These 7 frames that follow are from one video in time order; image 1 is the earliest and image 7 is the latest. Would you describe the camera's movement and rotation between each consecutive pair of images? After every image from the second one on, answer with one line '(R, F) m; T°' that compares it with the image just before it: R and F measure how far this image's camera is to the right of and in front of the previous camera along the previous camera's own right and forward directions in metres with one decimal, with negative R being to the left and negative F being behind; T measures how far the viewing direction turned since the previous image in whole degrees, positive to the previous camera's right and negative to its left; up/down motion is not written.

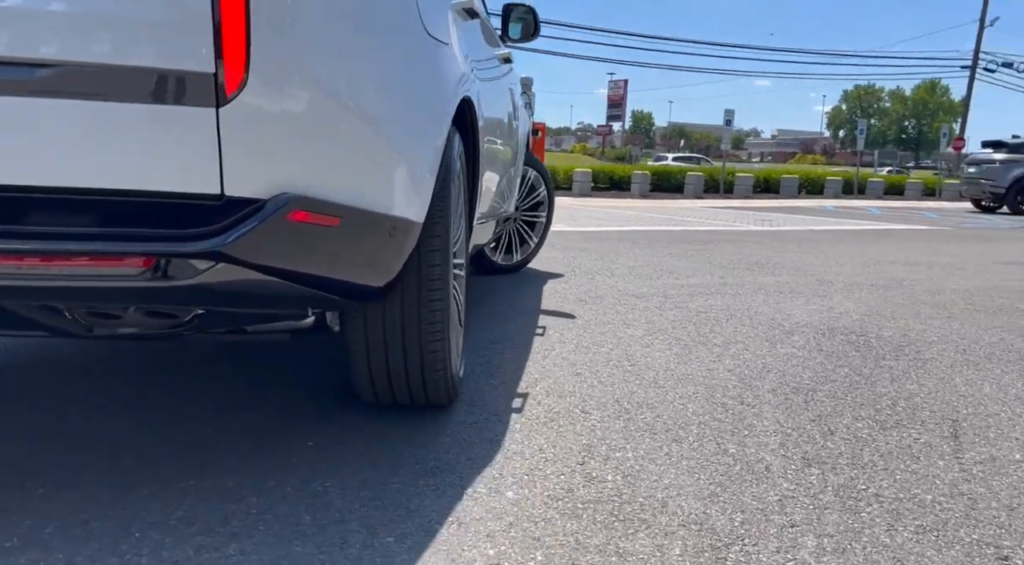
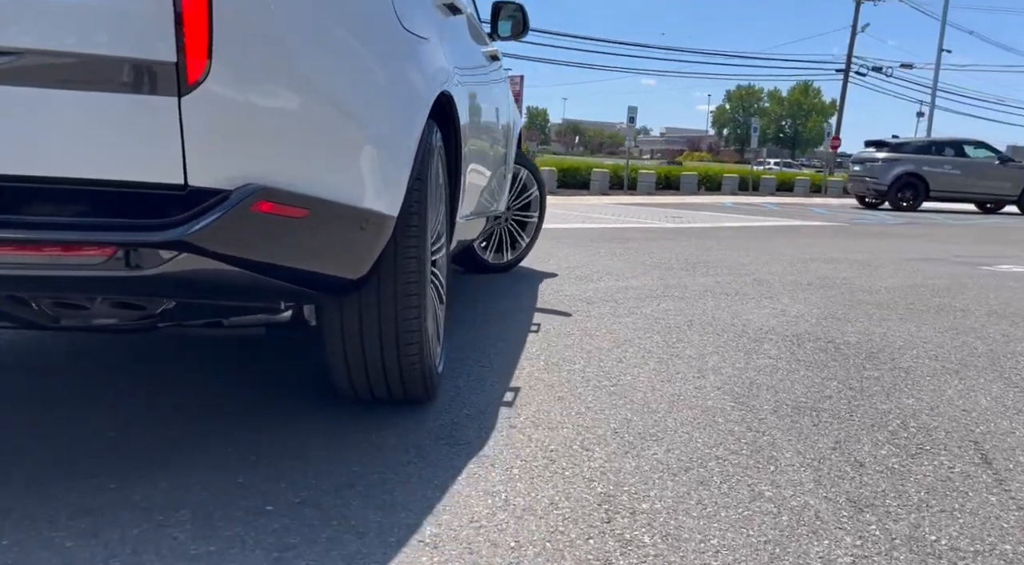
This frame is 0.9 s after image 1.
(-0.2, +0.4) m; +7°
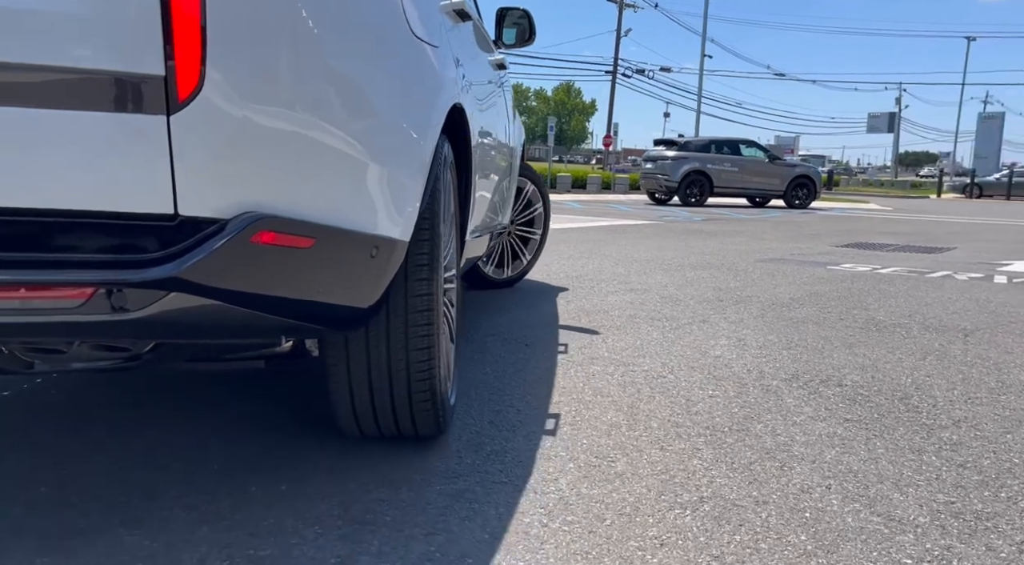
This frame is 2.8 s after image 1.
(-0.6, +1.1) m; +14°
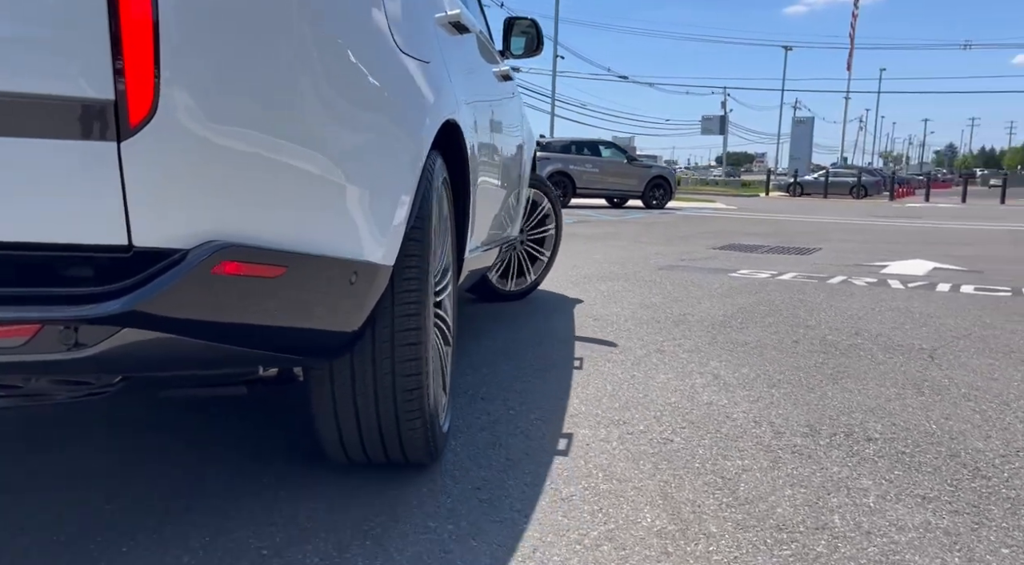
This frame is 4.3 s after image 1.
(-0.4, +0.8) m; +10°
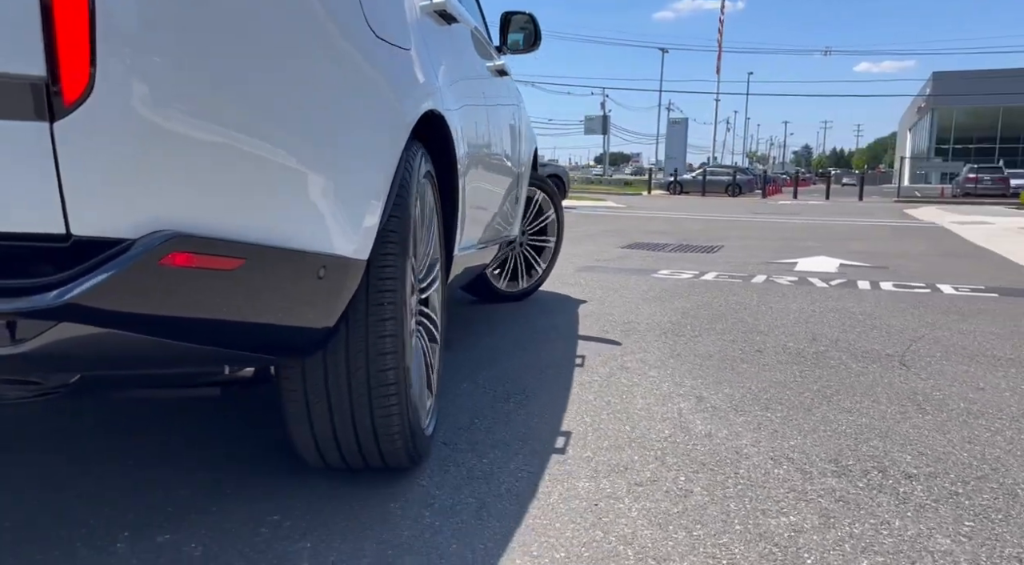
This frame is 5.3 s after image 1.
(-0.3, +0.6) m; +8°
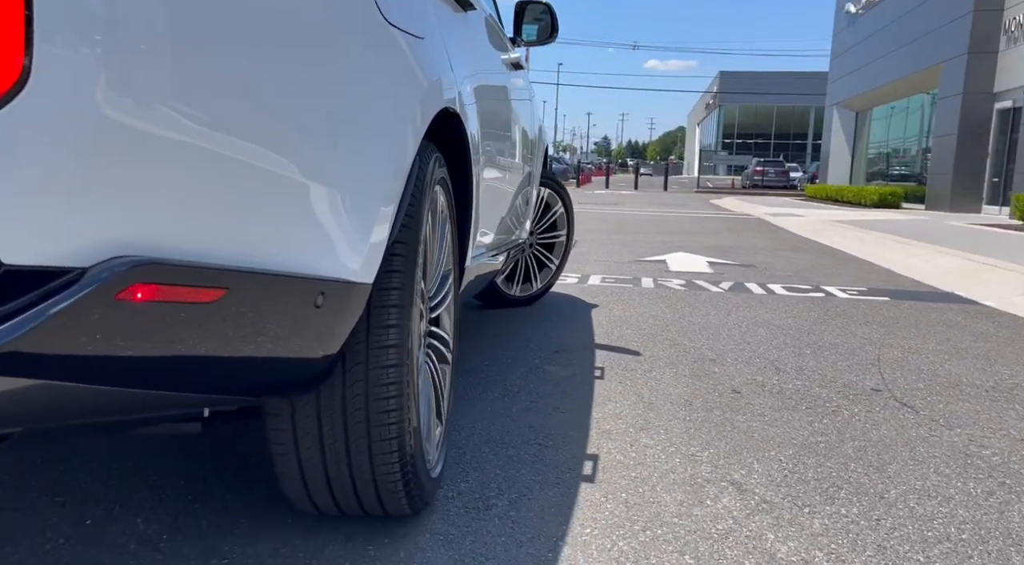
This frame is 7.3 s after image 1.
(-0.4, +1.2) m; +12°
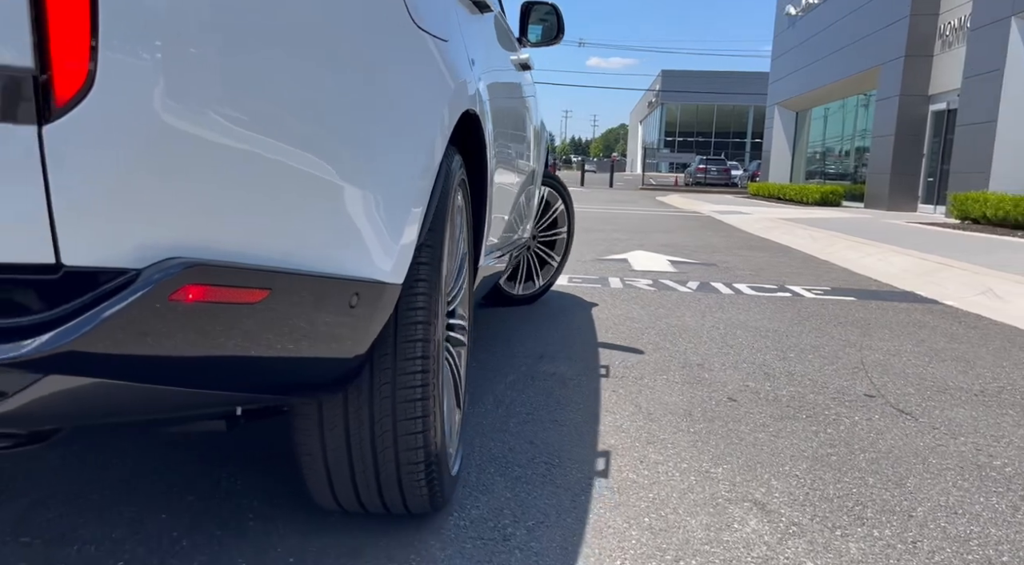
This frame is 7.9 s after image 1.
(-0.2, +0.2) m; +4°
